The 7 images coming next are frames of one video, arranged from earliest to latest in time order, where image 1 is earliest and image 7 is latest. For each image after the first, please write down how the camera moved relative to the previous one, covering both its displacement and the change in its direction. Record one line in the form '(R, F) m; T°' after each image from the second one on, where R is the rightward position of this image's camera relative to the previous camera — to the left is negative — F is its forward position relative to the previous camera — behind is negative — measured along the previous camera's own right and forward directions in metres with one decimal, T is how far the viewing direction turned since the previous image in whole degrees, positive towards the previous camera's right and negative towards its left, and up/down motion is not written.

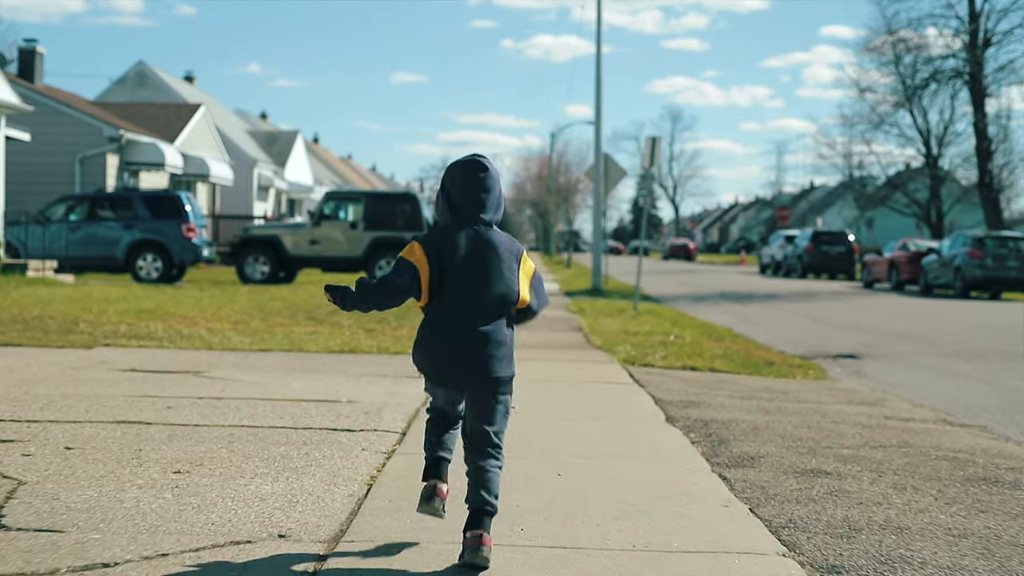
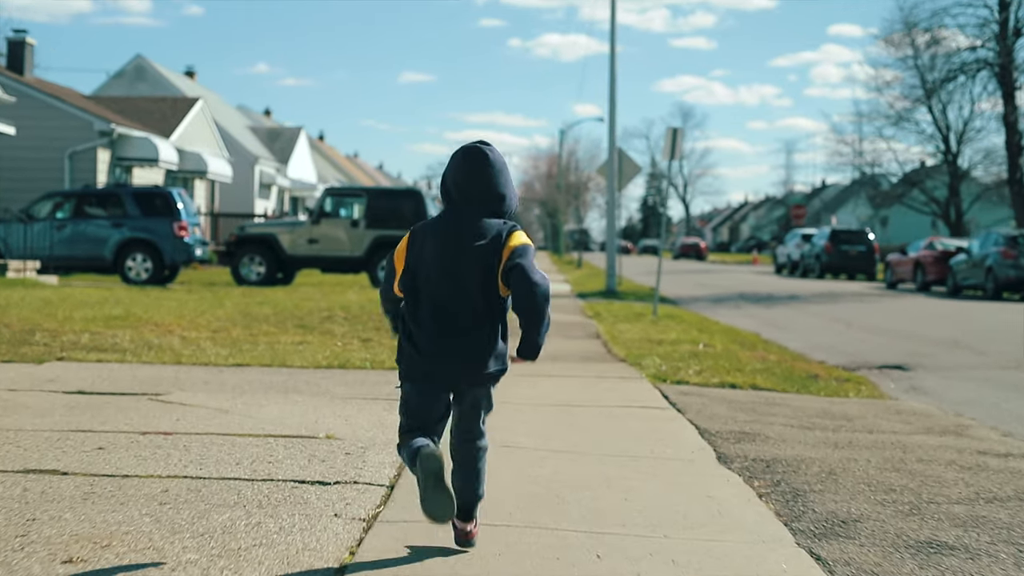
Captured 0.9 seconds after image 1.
(0.0, +1.4) m; 0°
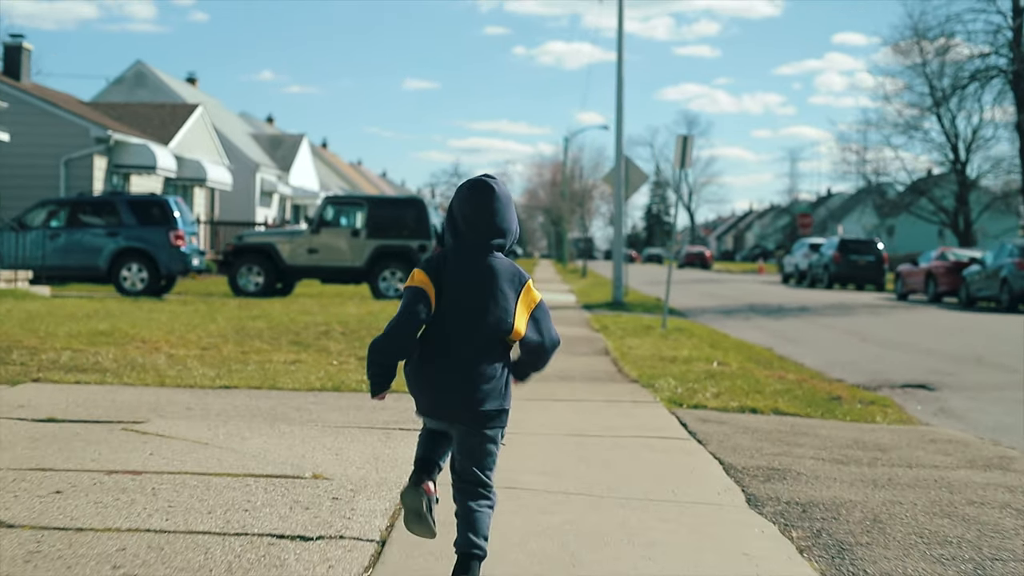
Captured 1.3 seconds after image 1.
(0.0, +0.6) m; 0°
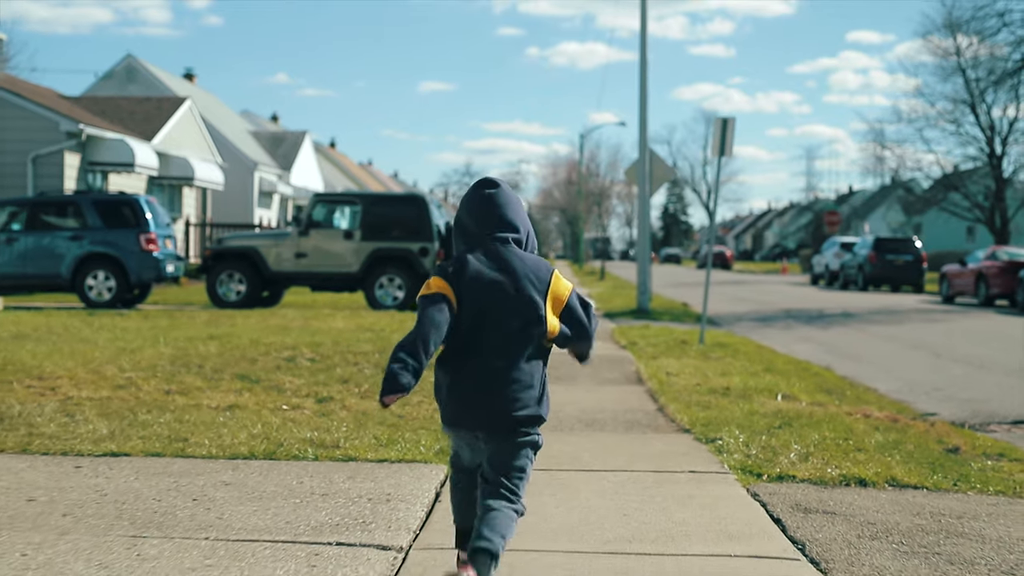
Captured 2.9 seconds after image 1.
(0.0, +2.6) m; -1°
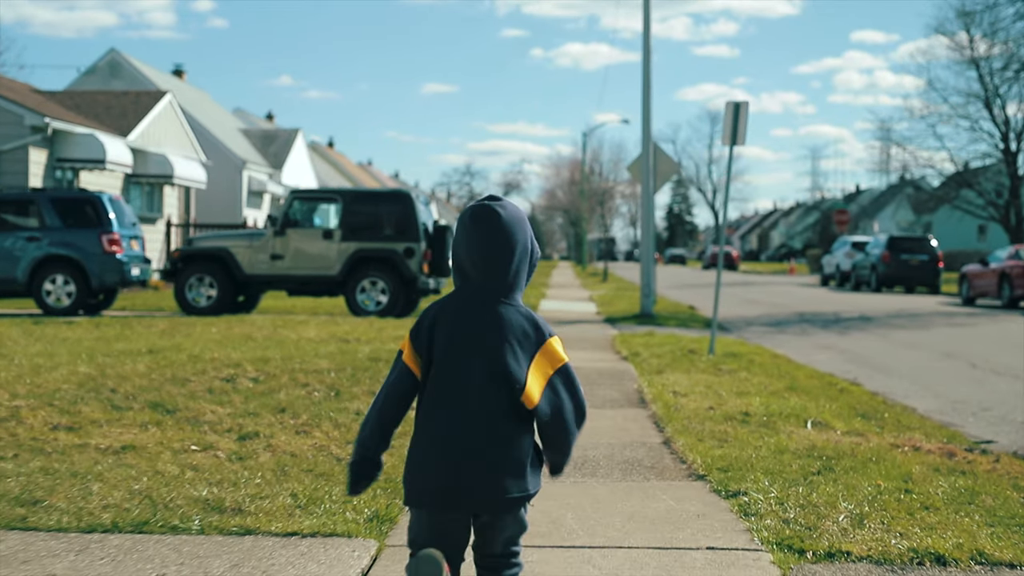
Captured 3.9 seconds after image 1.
(+0.2, +1.6) m; 0°
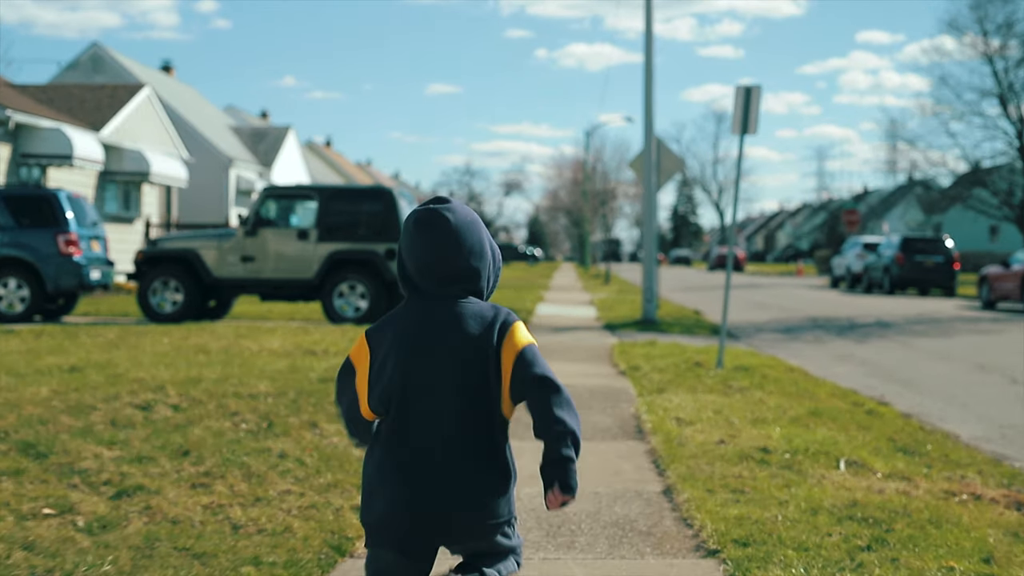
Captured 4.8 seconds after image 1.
(+0.2, +1.5) m; 0°
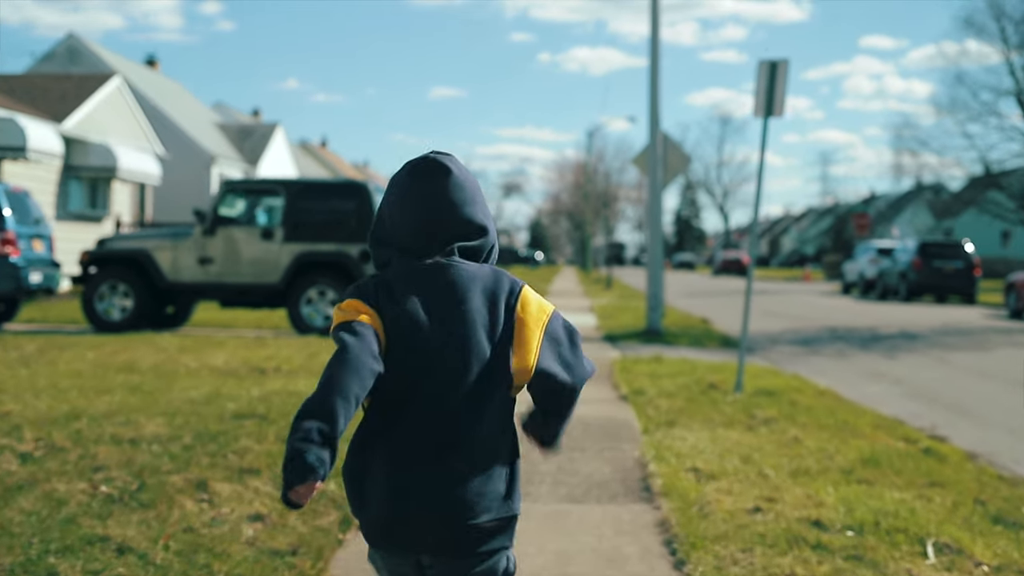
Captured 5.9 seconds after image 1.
(+0.2, +1.9) m; 0°
